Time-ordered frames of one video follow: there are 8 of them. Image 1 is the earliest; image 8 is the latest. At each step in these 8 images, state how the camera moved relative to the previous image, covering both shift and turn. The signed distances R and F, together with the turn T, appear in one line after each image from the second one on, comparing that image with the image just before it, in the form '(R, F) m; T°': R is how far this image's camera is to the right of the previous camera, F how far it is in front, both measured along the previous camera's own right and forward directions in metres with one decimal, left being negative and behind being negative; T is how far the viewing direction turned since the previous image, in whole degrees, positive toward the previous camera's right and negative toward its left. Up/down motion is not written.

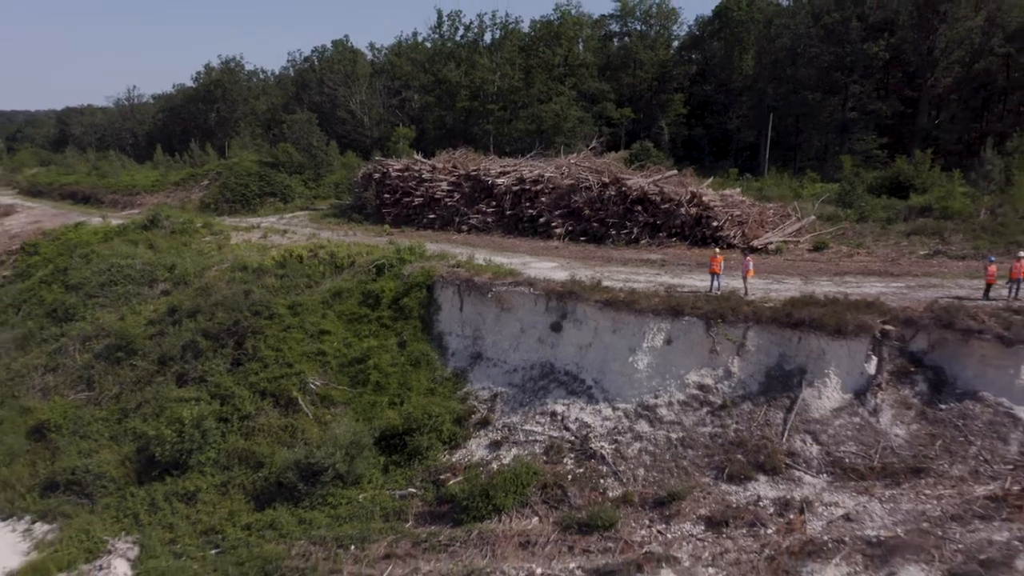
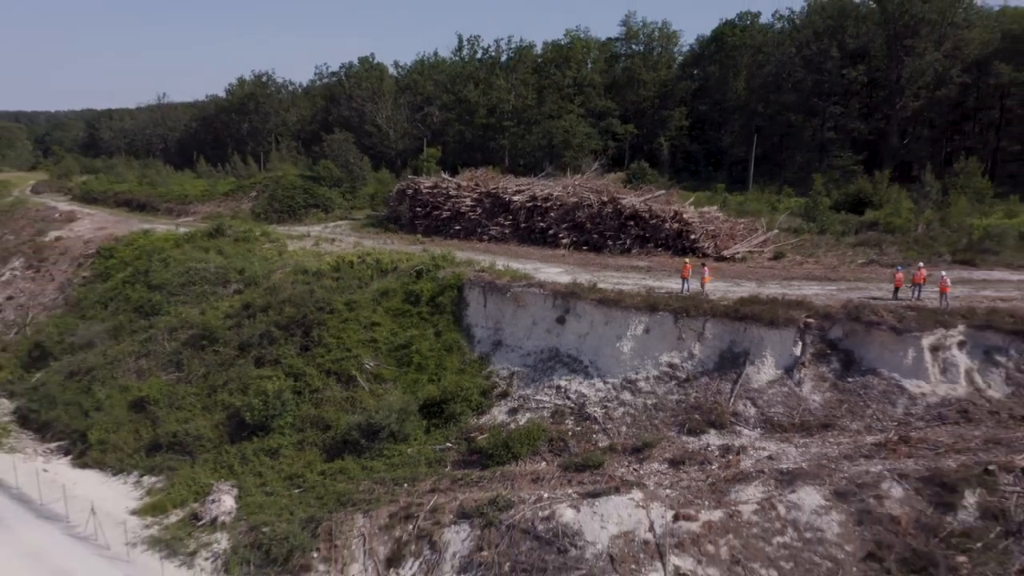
(0.0, -1.6) m; -1°
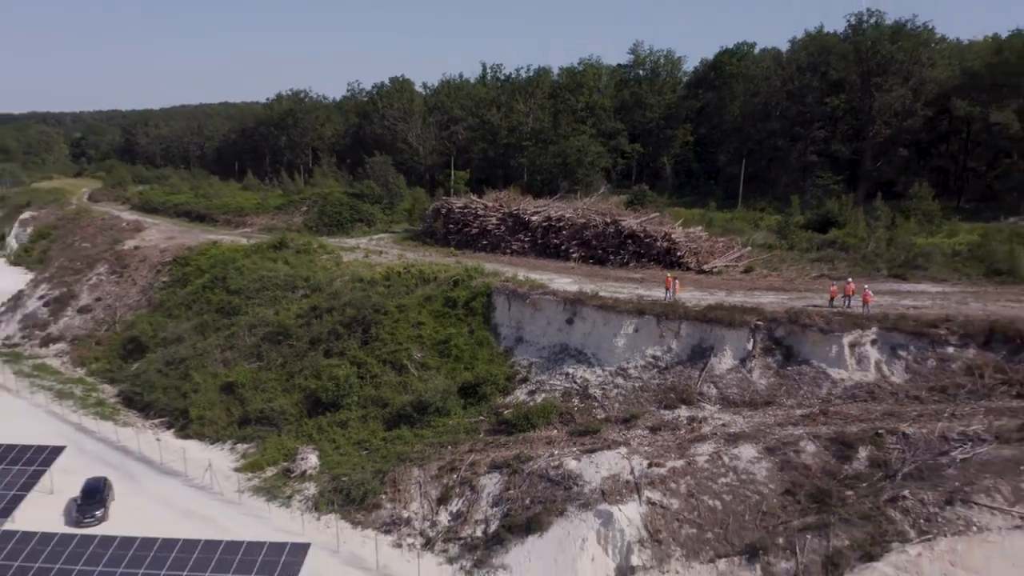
(0.0, -2.0) m; -1°
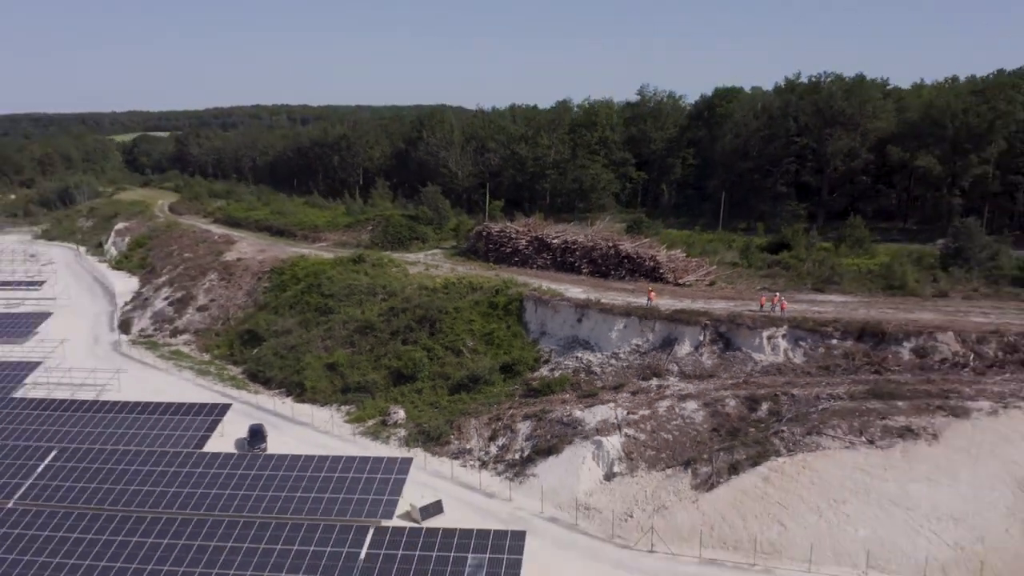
(-0.1, -4.0) m; -1°
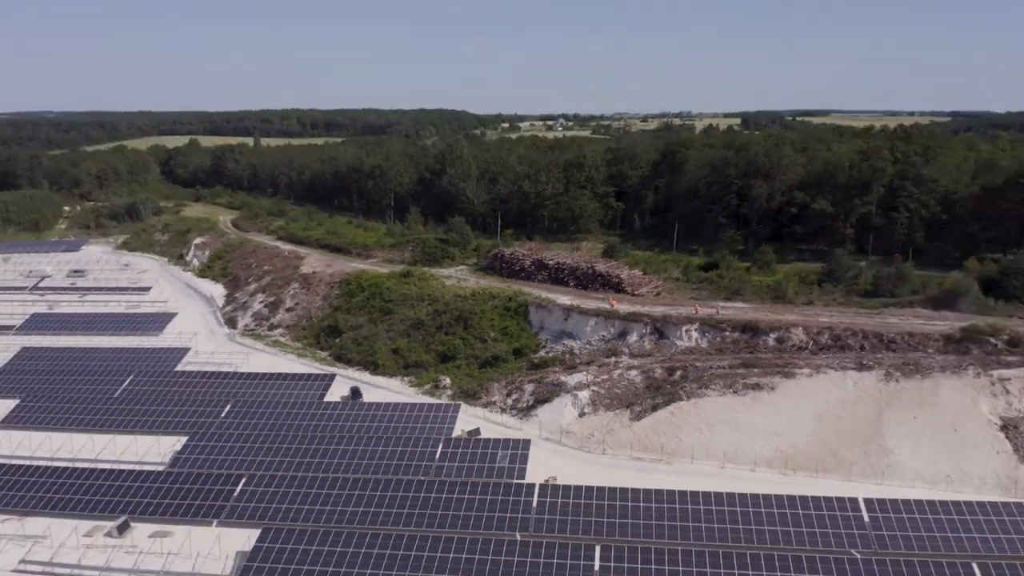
(-0.2, -6.7) m; 0°
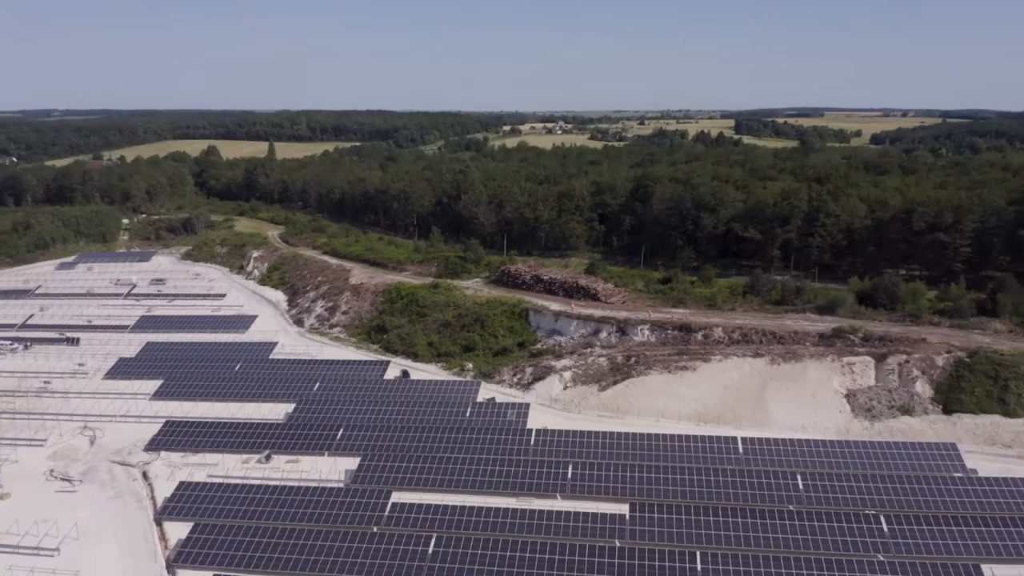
(-0.1, -7.7) m; 0°
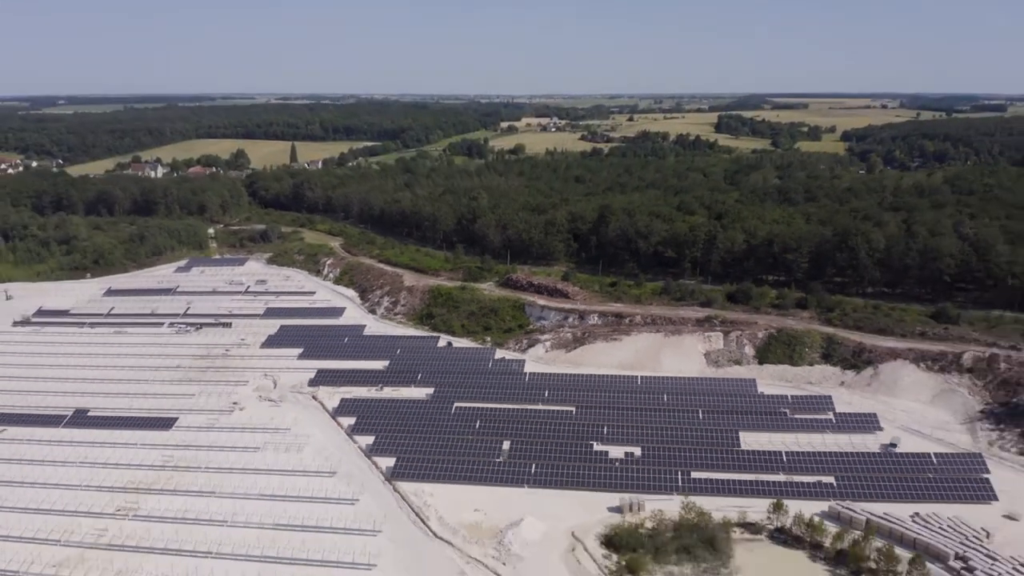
(-0.3, -17.5) m; 0°
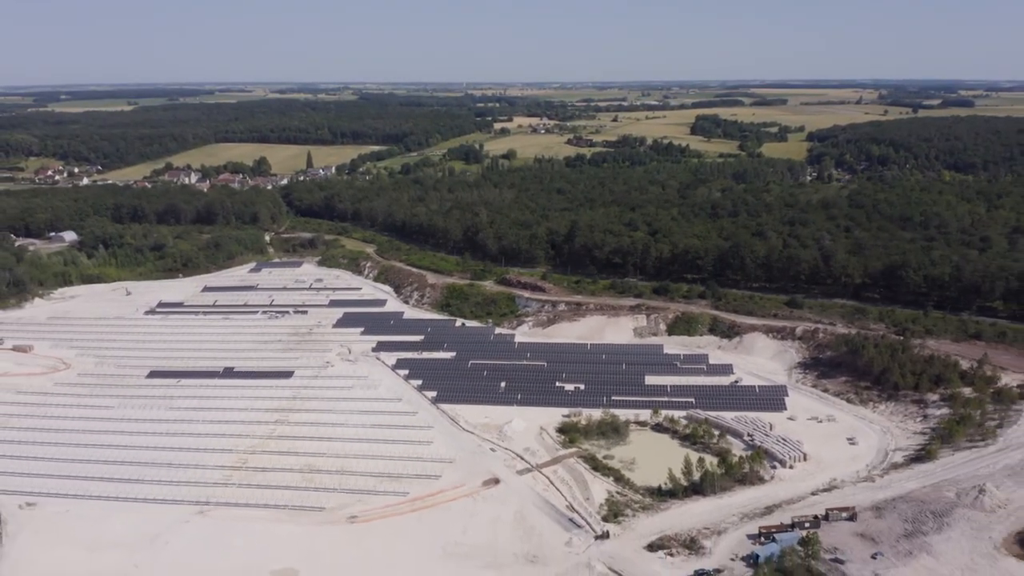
(0.0, -21.1) m; 0°
